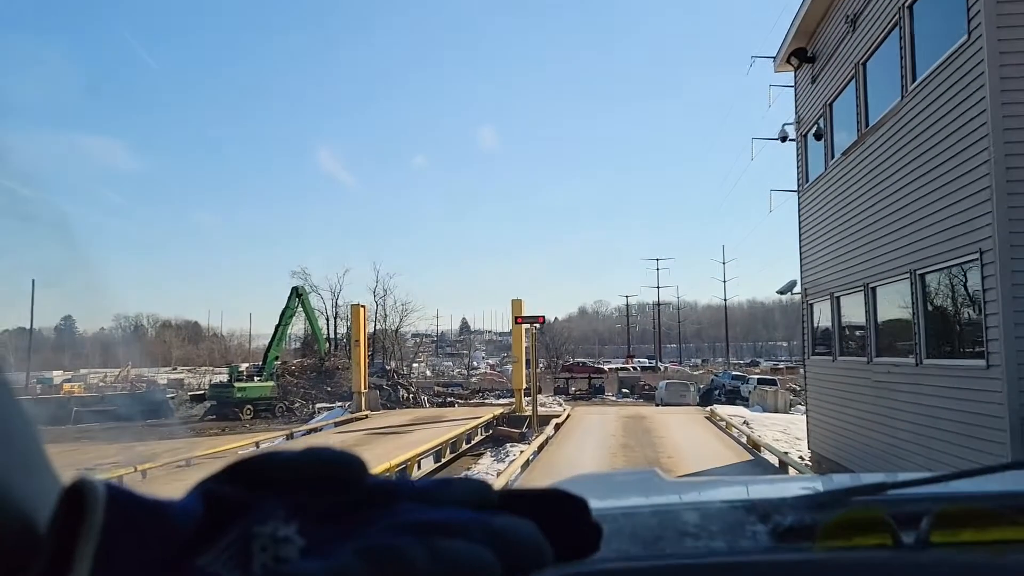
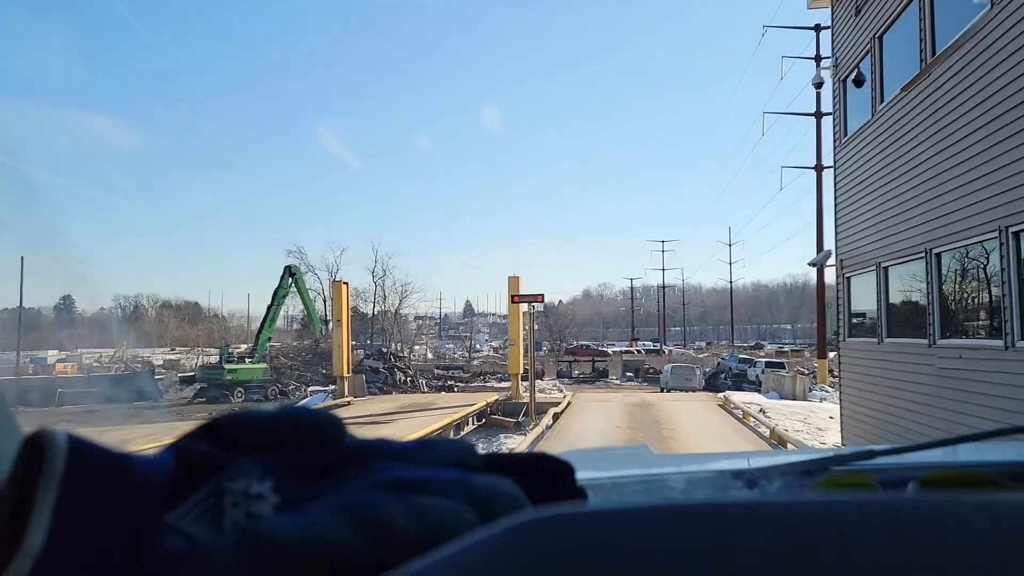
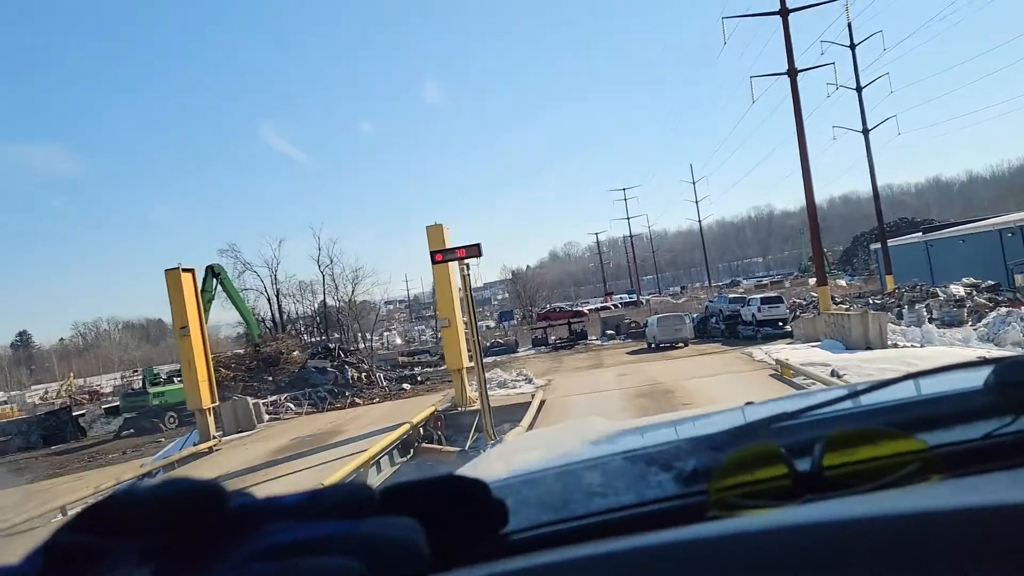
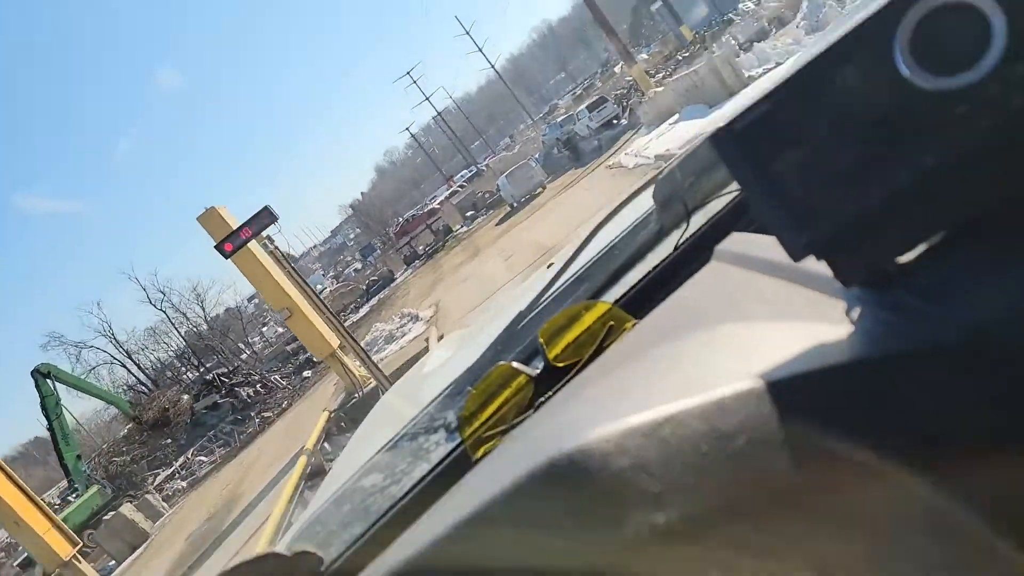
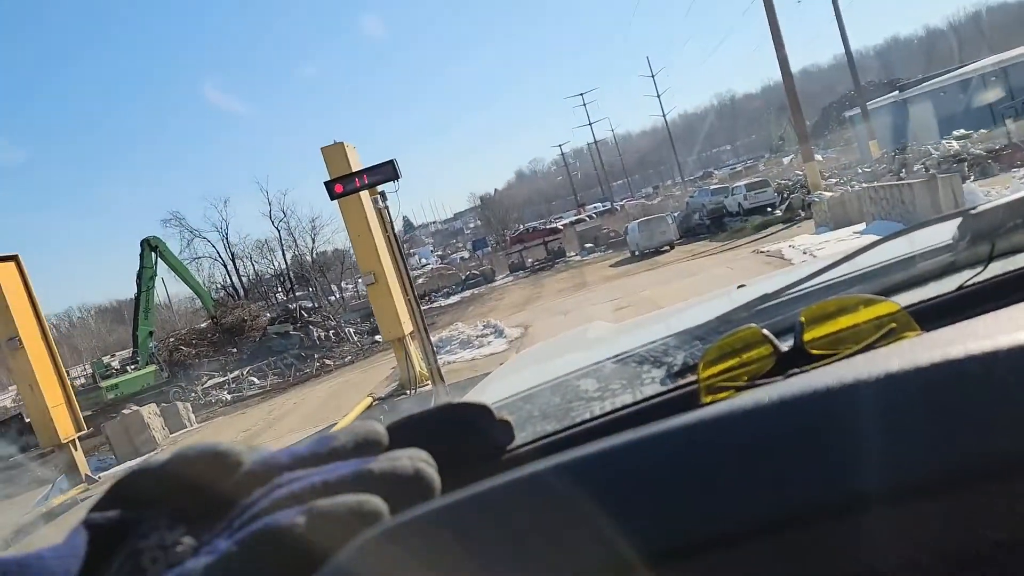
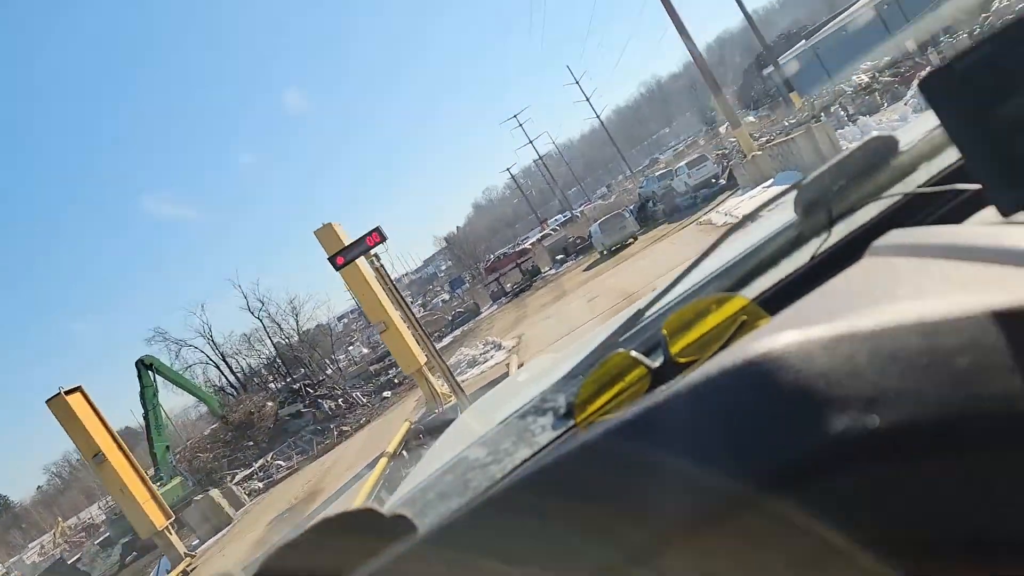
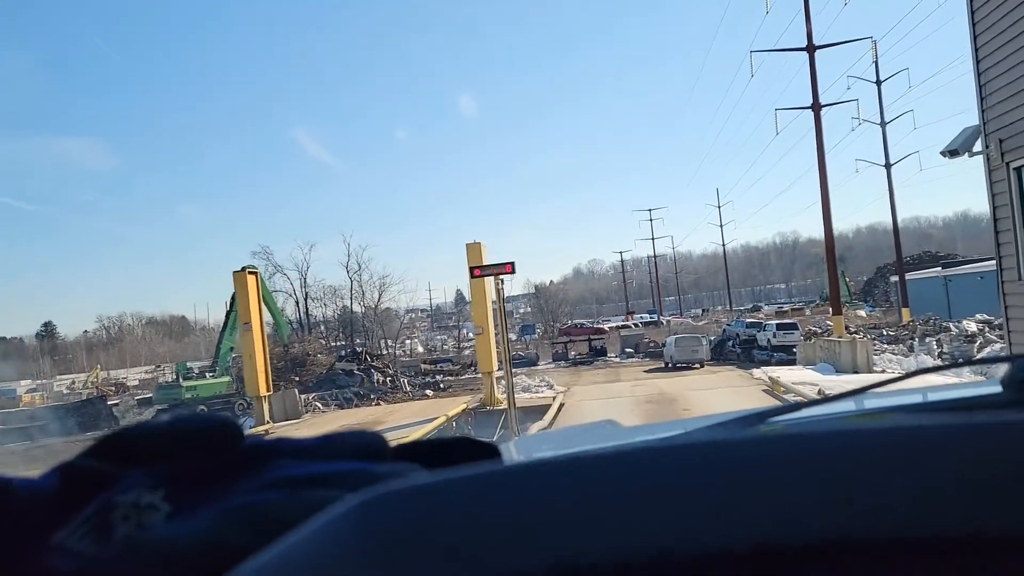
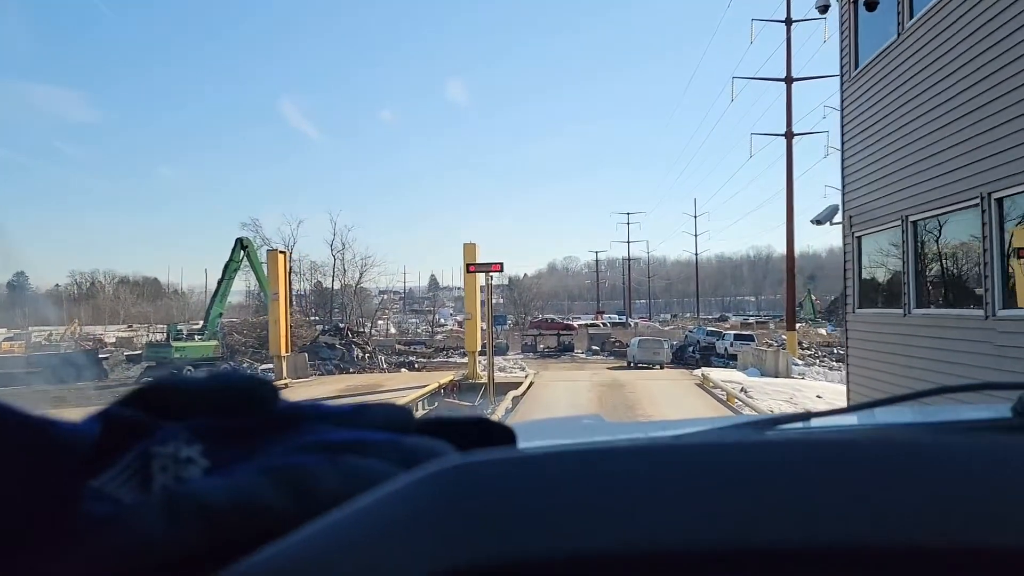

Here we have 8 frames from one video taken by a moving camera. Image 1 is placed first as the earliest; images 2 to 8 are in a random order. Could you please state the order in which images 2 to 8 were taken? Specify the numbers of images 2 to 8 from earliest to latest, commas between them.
2, 8, 7, 3, 6, 4, 5
